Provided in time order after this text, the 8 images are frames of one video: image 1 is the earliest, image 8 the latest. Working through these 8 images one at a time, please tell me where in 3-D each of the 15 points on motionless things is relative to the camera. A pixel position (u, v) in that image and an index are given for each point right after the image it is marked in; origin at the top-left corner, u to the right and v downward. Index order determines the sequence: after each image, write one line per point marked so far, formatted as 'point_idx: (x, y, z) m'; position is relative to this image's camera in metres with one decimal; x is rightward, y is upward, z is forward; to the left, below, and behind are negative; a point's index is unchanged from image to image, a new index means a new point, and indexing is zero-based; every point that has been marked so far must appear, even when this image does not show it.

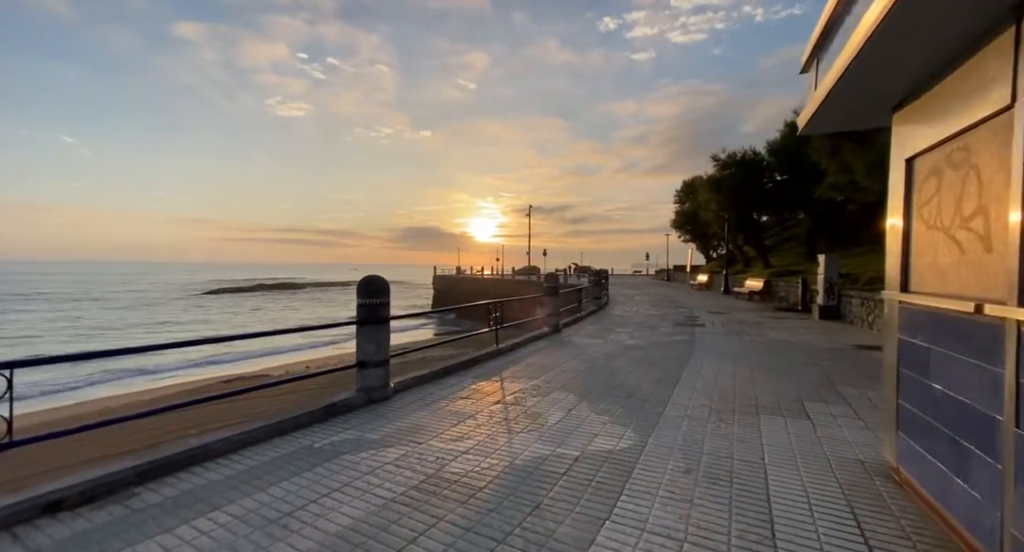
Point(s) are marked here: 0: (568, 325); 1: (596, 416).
0: (+1.7, -1.5, +13.2) m
1: (+1.0, -1.7, +5.2) m
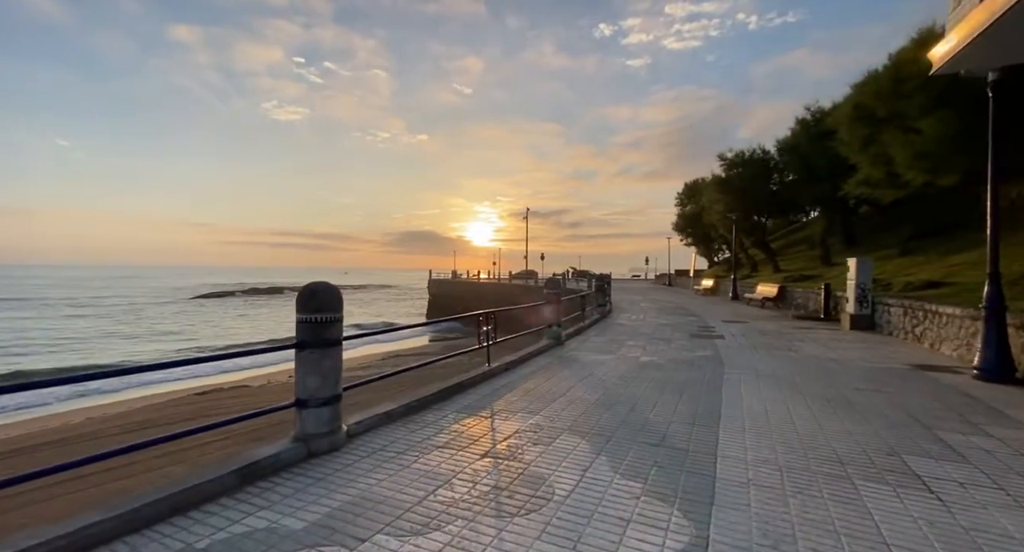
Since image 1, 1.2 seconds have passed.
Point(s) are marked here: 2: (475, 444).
0: (+1.6, -1.7, +11.7) m
1: (+0.9, -1.7, +3.7) m
2: (-0.4, -1.8, +4.6) m
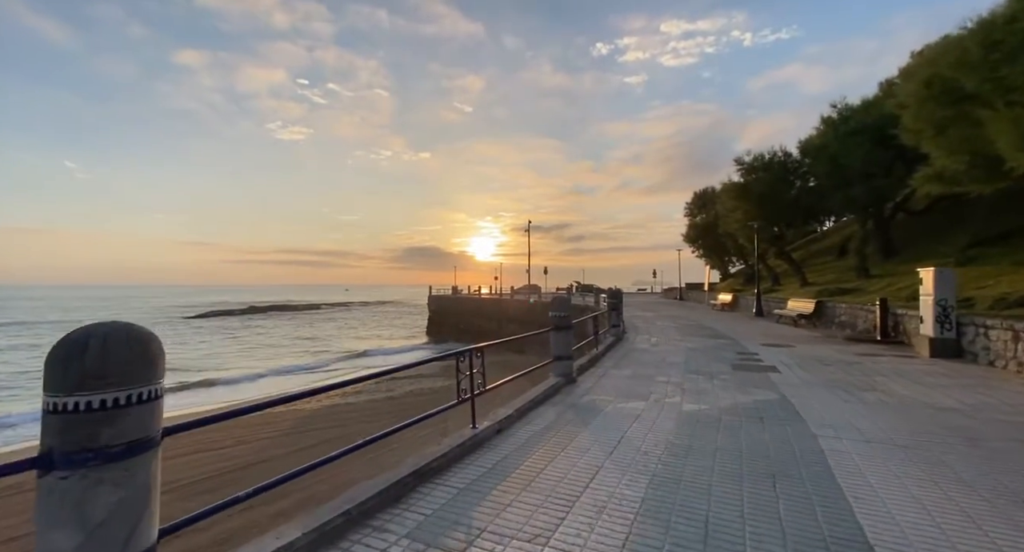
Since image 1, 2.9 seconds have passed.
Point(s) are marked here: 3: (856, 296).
0: (+1.5, -2.0, +9.4) m
1: (+0.8, -1.9, +1.3) m
2: (-0.5, -1.9, +2.3) m
3: (+14.1, -0.8, +17.9) m
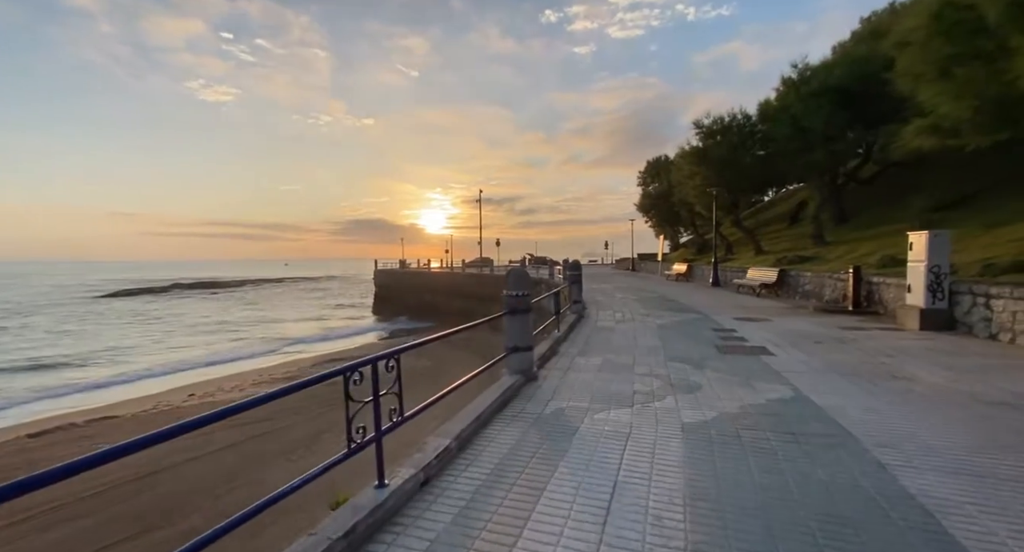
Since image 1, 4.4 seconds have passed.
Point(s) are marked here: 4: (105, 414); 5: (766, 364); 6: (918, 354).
0: (+0.6, -1.5, +7.6) m
1: (+0.8, -1.8, -0.5) m
2: (-0.6, -1.8, +0.3) m
3: (+12.1, +0.5, +17.3) m
4: (-15.0, -5.0, +15.9) m
5: (+4.1, -1.4, +7.1) m
6: (+7.0, -1.3, +7.5) m
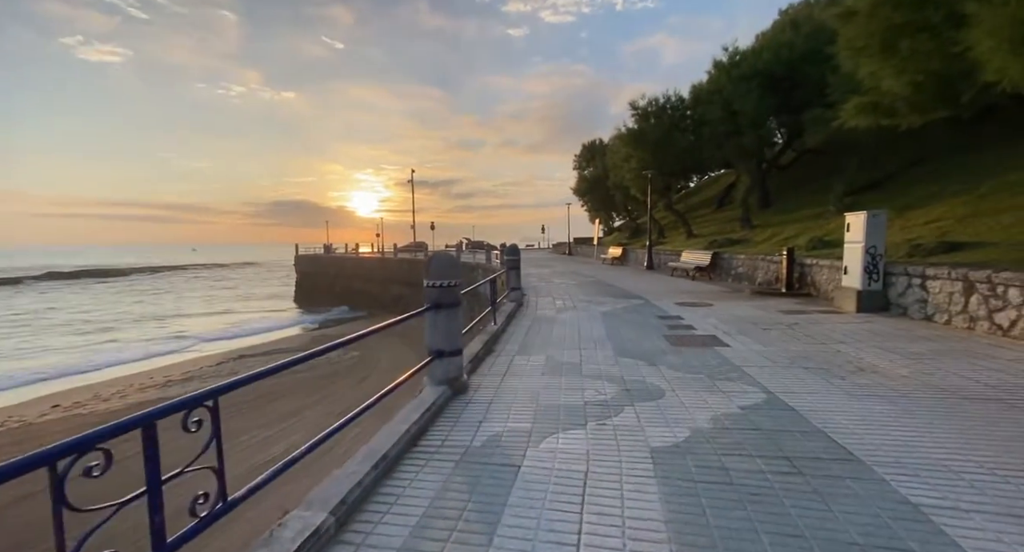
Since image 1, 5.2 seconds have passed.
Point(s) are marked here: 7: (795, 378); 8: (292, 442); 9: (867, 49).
0: (-0.5, -1.3, +6.4) m
1: (+0.9, -1.9, -1.6) m
2: (-0.6, -1.9, -1.0) m
3: (+9.5, +1.2, +17.6) m
4: (-17.1, -4.7, +12.4) m
5: (+3.1, -1.2, +6.4) m
6: (+5.8, -1.0, +7.2) m
7: (+3.4, -1.2, +5.4) m
8: (-7.1, -5.3, +14.2) m
9: (+7.2, +4.6, +8.9) m
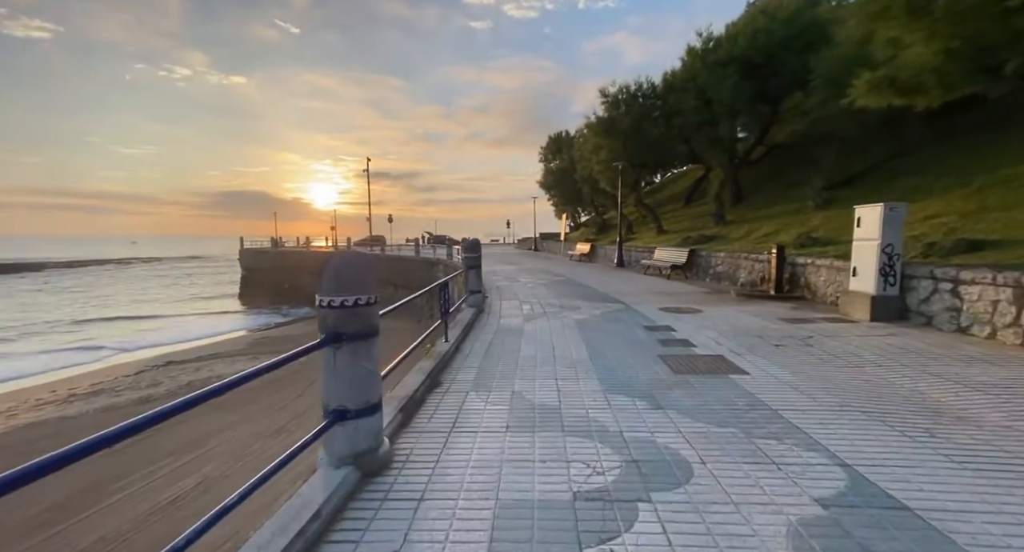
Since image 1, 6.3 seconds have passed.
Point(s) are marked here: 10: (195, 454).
0: (-1.0, -1.4, +4.5) m
1: (+1.0, -2.1, -3.3) m
2: (-0.5, -2.1, -2.9) m
3: (+8.0, +1.3, +16.4) m
4: (-18.1, -4.7, +9.2) m
5: (+2.5, -1.3, +4.7) m
6: (+5.2, -1.1, +5.8) m
7: (+3.0, -1.3, +3.8) m
8: (-8.2, -5.3, +11.7) m
9: (+6.5, +4.5, +7.6) m
10: (-9.3, -5.2, +12.9) m
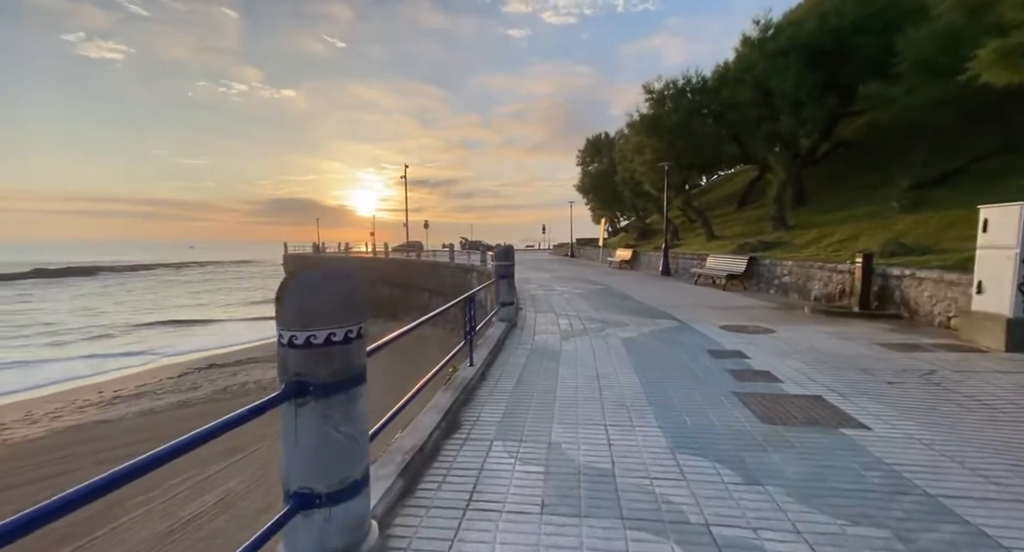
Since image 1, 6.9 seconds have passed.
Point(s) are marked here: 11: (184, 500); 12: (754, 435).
0: (-0.7, -1.5, +3.4) m
1: (+0.7, -2.1, -4.5) m
2: (-0.8, -2.1, -4.0) m
3: (+9.3, +0.9, +14.6) m
4: (-17.3, -4.8, +9.5) m
5: (+2.8, -1.4, +3.4) m
6: (+5.6, -1.3, +4.2) m
7: (+3.2, -1.5, +2.4) m
8: (-7.3, -5.5, +11.2) m
9: (+7.1, +4.3, +5.9) m
10: (-8.3, -5.5, +12.4) m
11: (-8.1, -5.5, +10.6) m
12: (+2.2, -1.4, +4.1) m
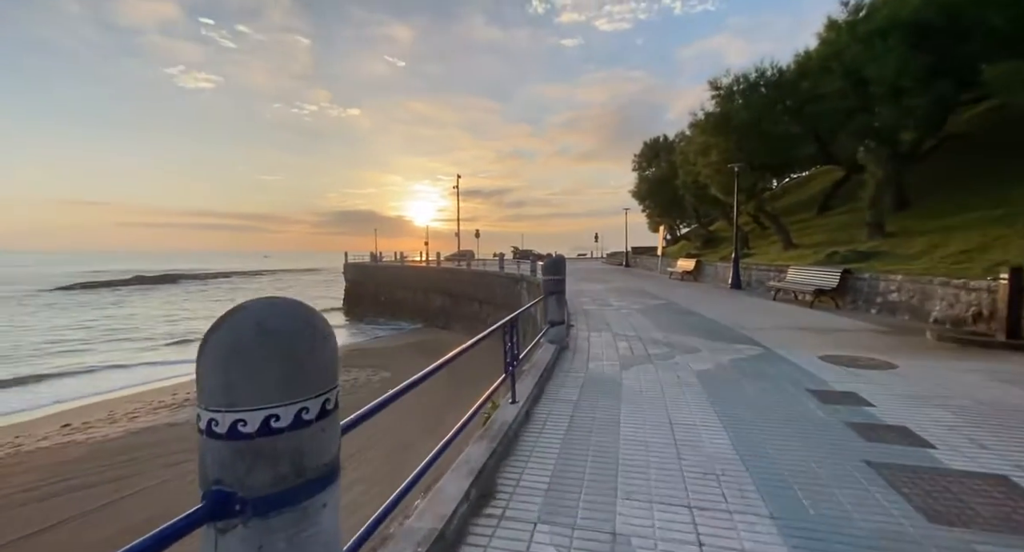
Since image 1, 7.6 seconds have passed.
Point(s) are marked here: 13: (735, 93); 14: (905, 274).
0: (-0.4, -1.7, +2.4) m
1: (0.0, -2.2, -5.6) m
2: (-1.4, -2.2, -4.8) m
3: (+10.8, +0.5, +12.4) m
4: (-16.2, -5.1, +10.4) m
5: (+3.1, -1.6, +2.0) m
6: (+5.9, -1.6, +2.5) m
7: (+3.4, -1.7, +1.0) m
8: (-6.1, -5.8, +10.9) m
9: (+7.6, +4.0, +4.2) m
10: (-7.0, -5.8, +12.3) m
11: (-6.9, -5.8, +10.5) m
12: (+2.6, -1.6, +2.8) m
13: (+9.8, +8.1, +19.3) m
14: (+9.4, +0.1, +10.5) m
